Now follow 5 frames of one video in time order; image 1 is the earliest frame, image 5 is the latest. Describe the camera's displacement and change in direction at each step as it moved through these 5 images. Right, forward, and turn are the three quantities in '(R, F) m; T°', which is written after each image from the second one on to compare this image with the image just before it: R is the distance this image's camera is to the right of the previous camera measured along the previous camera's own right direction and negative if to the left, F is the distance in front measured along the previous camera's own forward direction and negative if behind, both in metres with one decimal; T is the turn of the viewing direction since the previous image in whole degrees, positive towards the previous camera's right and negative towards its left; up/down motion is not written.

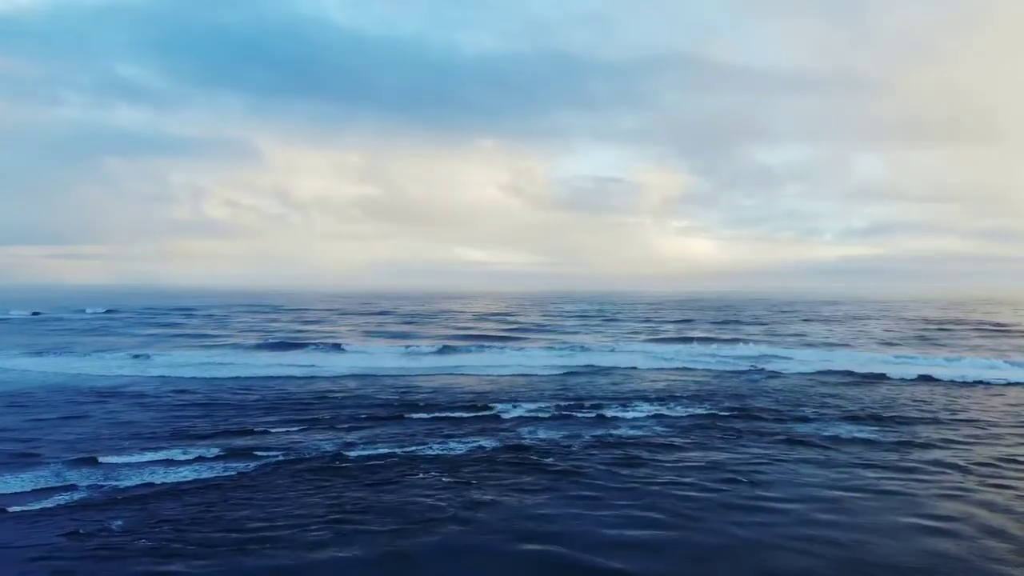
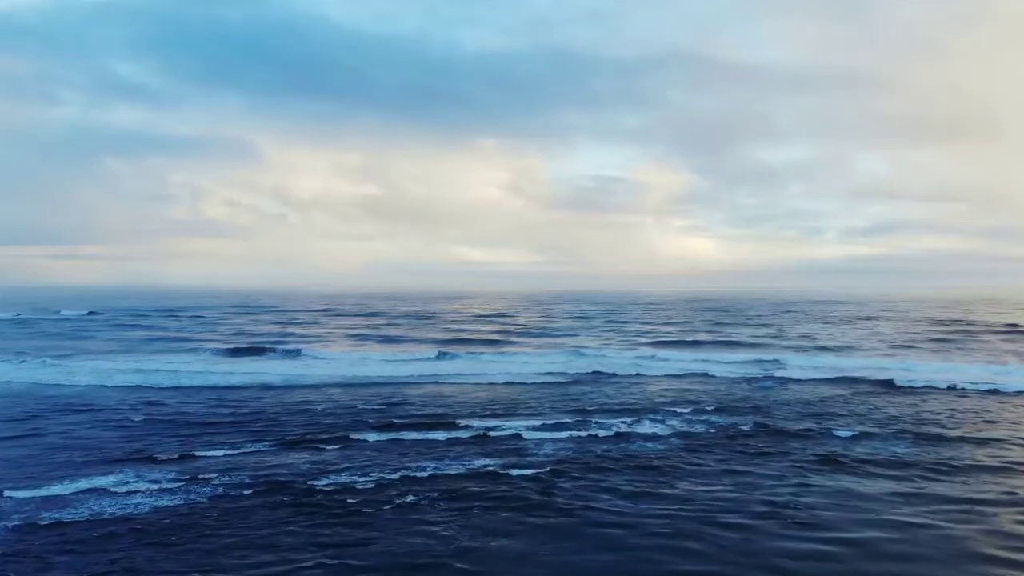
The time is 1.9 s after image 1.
(+0.1, +1.9) m; 0°
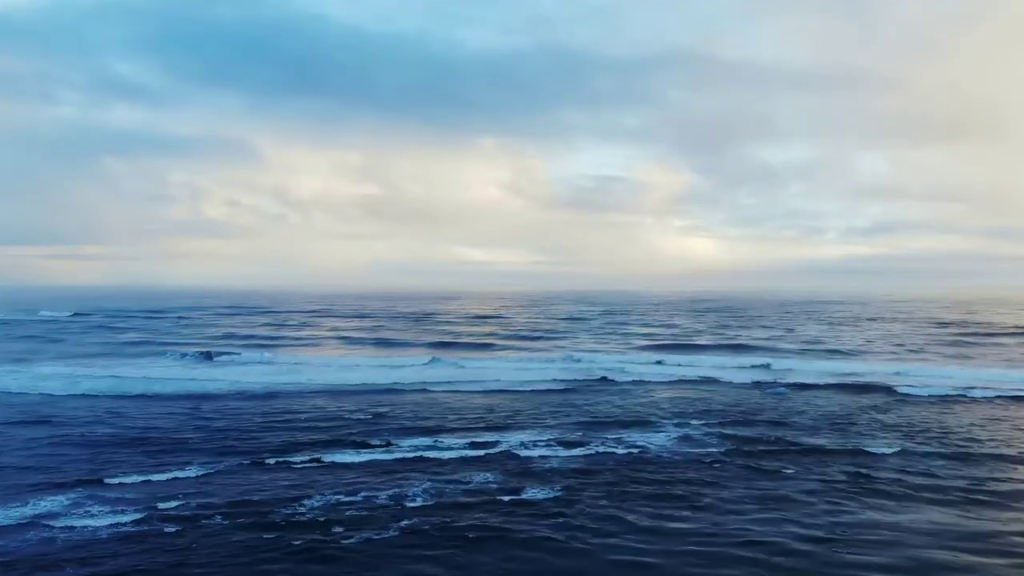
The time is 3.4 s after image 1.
(+0.1, +1.6) m; 0°
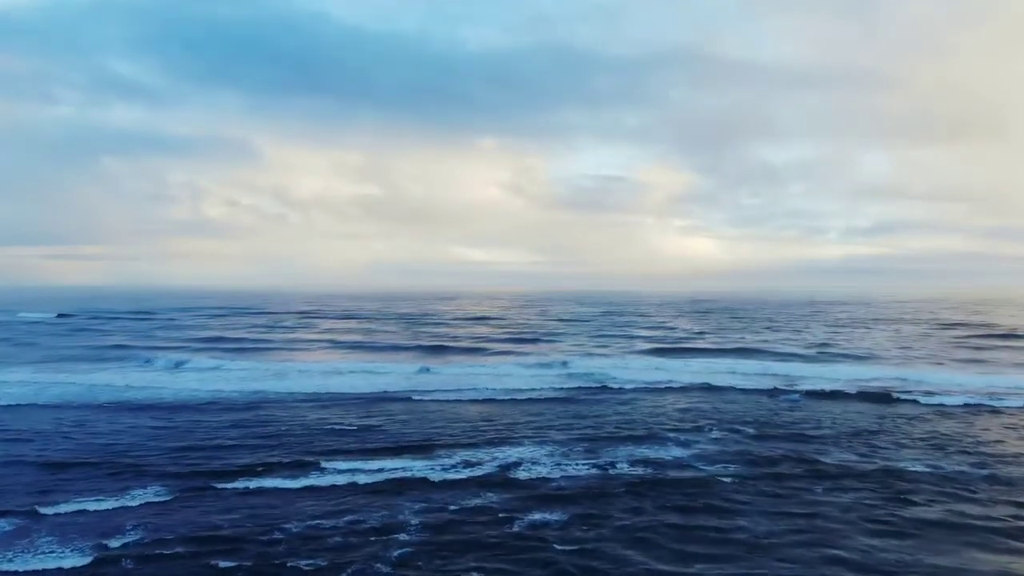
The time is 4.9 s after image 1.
(0.0, +1.6) m; 0°
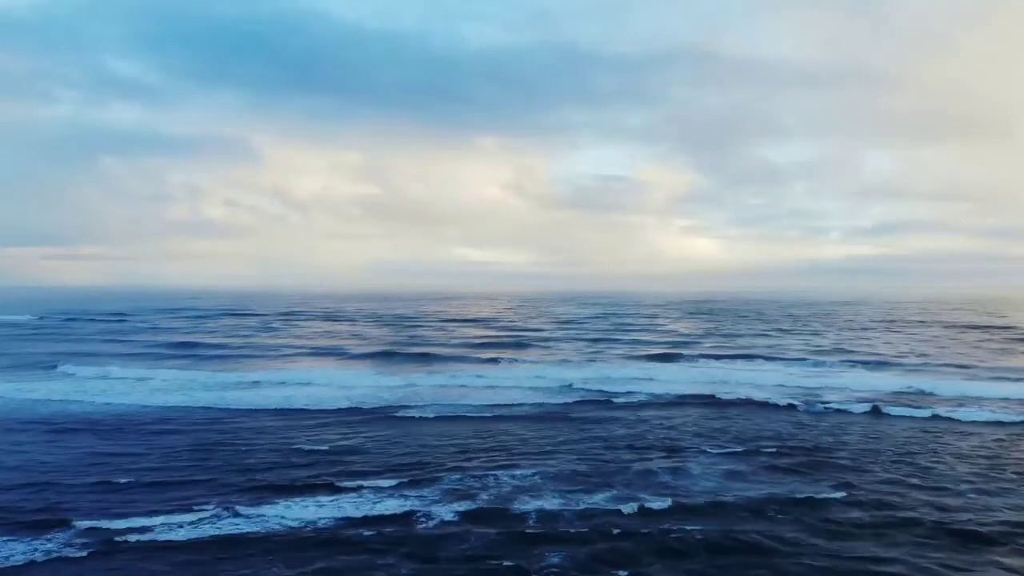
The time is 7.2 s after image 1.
(+0.1, +2.4) m; 0°
